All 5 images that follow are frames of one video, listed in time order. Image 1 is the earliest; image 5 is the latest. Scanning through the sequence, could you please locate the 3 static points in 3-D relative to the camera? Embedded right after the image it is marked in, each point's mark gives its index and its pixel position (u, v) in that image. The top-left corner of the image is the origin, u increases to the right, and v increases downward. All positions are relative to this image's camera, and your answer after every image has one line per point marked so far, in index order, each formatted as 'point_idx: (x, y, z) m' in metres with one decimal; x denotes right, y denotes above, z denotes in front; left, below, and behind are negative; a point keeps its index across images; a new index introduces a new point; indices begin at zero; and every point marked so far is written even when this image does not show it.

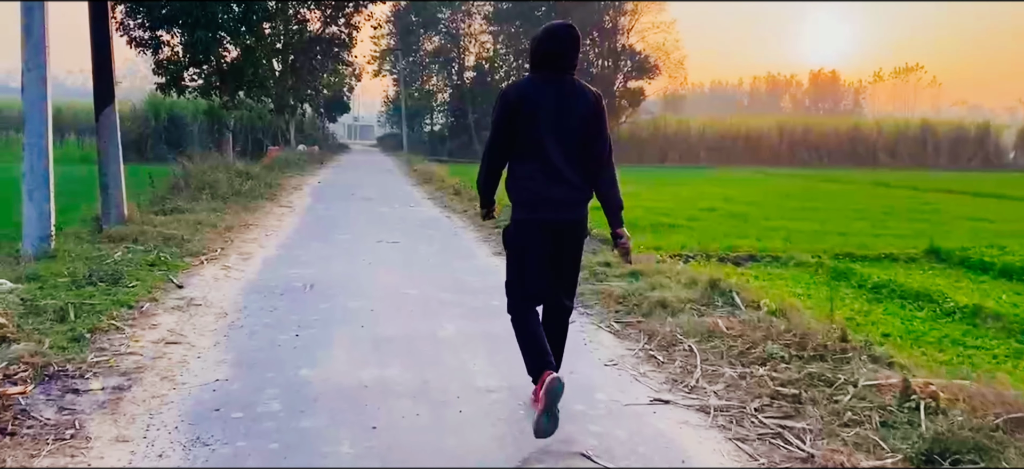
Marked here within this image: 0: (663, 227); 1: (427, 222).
0: (+2.9, +0.1, +16.9) m
1: (-1.2, +0.2, +12.0) m
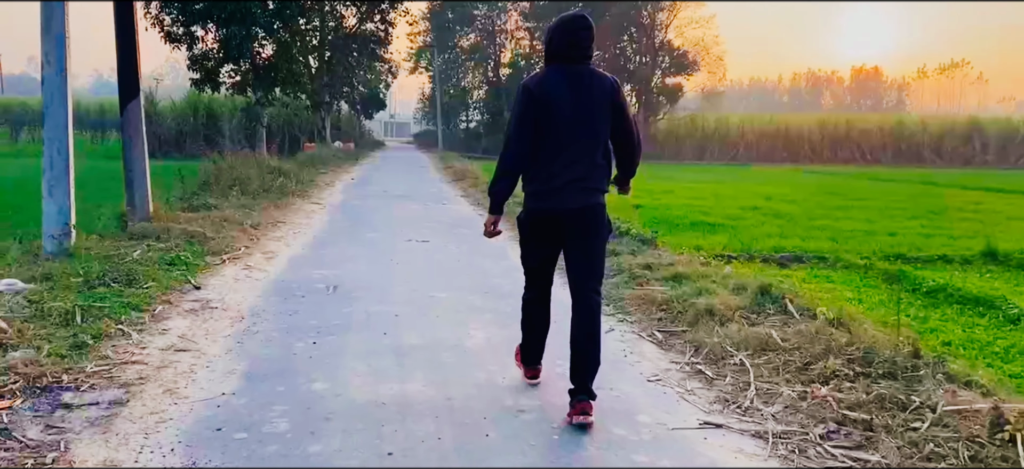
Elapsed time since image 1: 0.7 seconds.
0: (+3.6, +0.2, +16.4) m
1: (-0.7, +0.2, +11.6) m
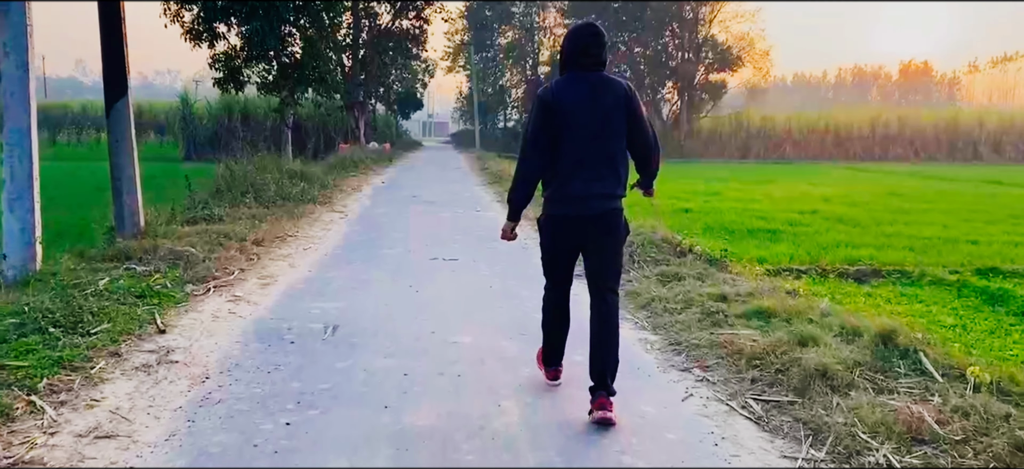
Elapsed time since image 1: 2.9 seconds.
0: (+4.2, 0.0, +14.9) m
1: (-0.2, 0.0, +10.3) m
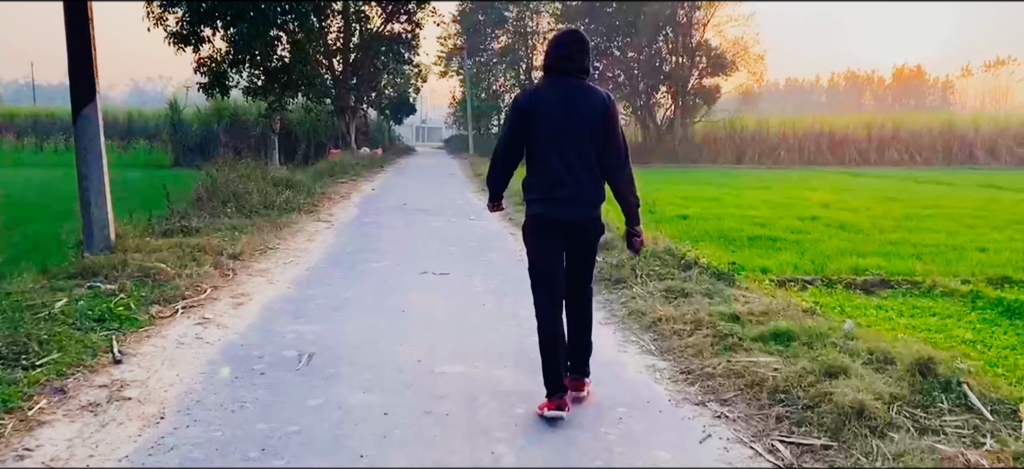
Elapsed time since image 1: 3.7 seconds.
0: (+4.1, -0.1, +14.4) m
1: (-0.3, -0.1, +9.8) m
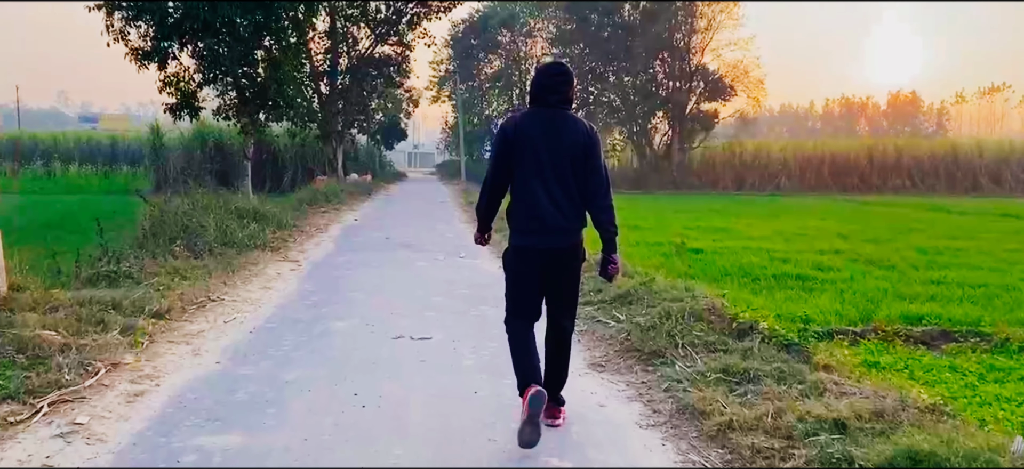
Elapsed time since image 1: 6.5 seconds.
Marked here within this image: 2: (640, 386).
0: (+4.1, -0.7, +12.8) m
1: (-0.3, -0.5, +8.1) m
2: (+0.7, -0.8, +4.8) m
